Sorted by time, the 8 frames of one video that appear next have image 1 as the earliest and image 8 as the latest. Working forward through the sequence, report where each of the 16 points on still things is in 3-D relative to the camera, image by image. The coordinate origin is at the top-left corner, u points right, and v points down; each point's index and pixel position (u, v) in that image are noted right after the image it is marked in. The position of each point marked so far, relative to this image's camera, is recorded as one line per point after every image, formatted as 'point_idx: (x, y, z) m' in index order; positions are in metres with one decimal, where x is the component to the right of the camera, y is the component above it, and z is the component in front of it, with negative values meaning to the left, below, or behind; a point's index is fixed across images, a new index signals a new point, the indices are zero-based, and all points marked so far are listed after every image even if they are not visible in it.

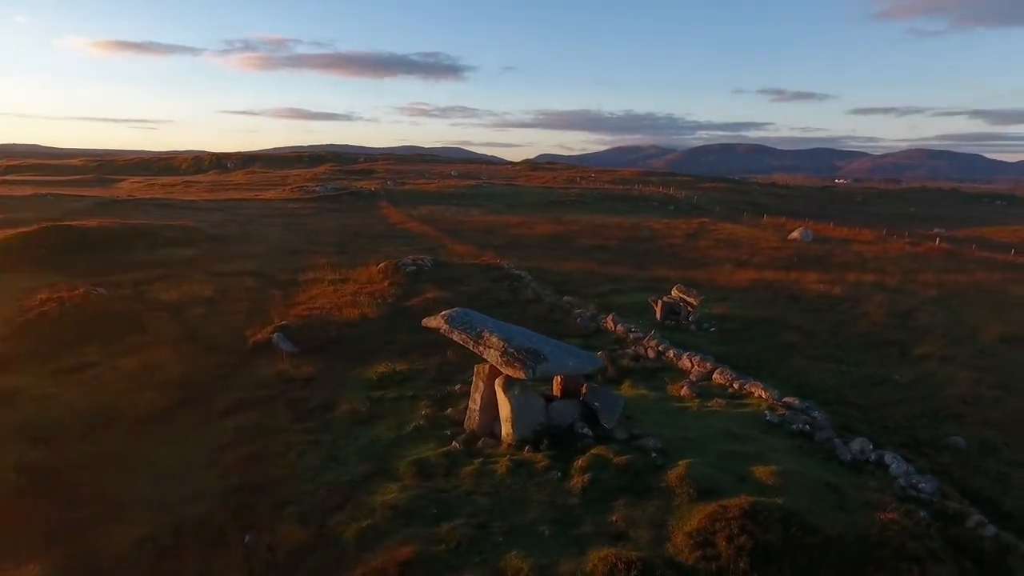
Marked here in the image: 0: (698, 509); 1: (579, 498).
0: (+3.3, -4.0, +11.2) m
1: (+1.3, -4.0, +11.8) m
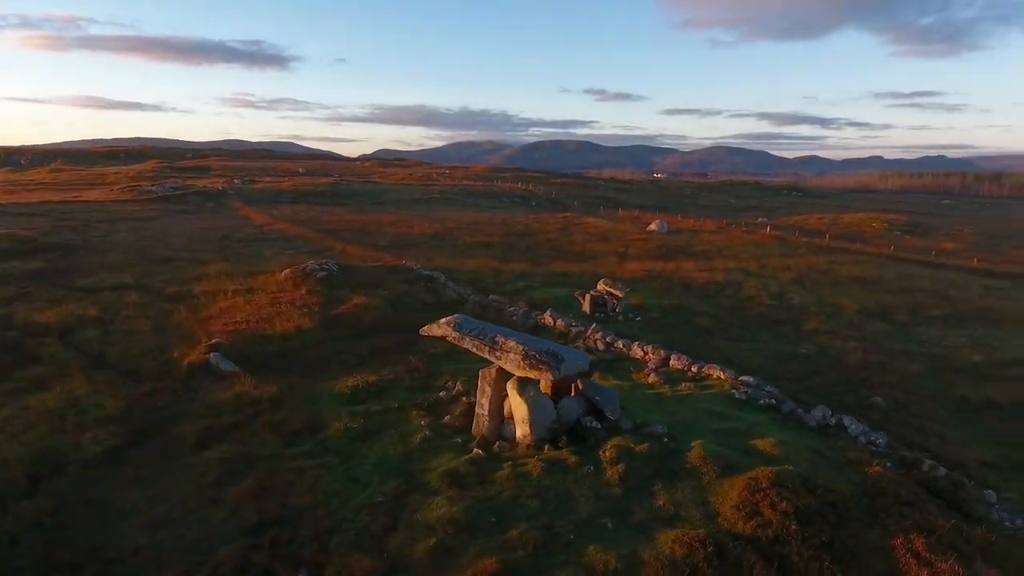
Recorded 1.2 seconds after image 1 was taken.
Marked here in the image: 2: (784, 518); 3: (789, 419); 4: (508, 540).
0: (+4.3, -3.9, +12.3) m
1: (+2.2, -4.0, +12.4) m
2: (+4.9, -4.1, +11.2) m
3: (+7.0, -3.3, +15.8) m
4: (-0.1, -4.3, +10.8) m
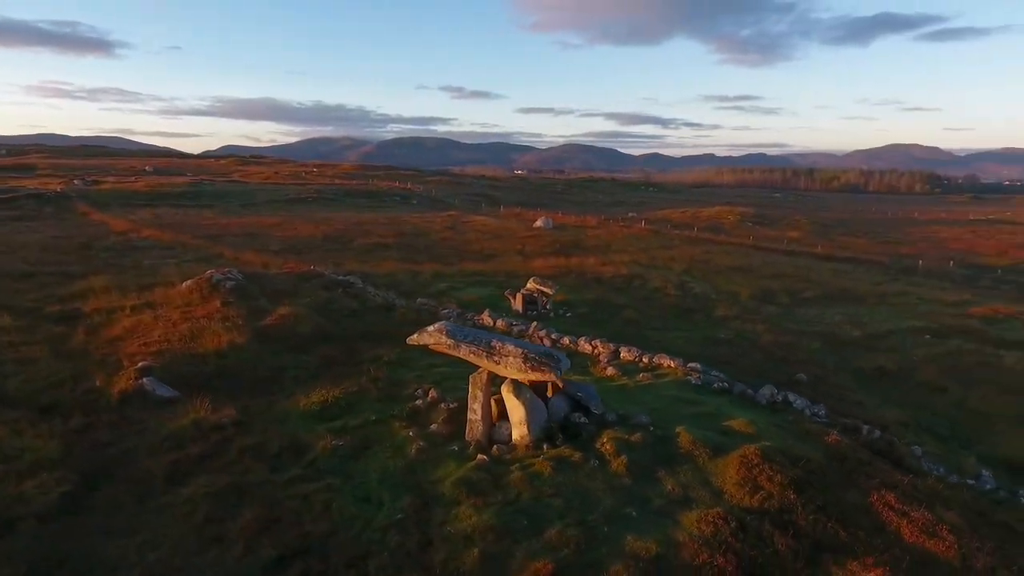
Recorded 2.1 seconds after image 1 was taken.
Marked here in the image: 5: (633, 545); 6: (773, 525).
0: (+4.6, -3.8, +13.4) m
1: (+2.5, -4.0, +13.1) m
2: (+5.4, -4.0, +12.4) m
3: (+6.4, -3.0, +17.4) m
4: (+0.7, -4.4, +11.0) m
5: (+2.1, -4.5, +10.9) m
6: (+4.8, -4.4, +11.6) m
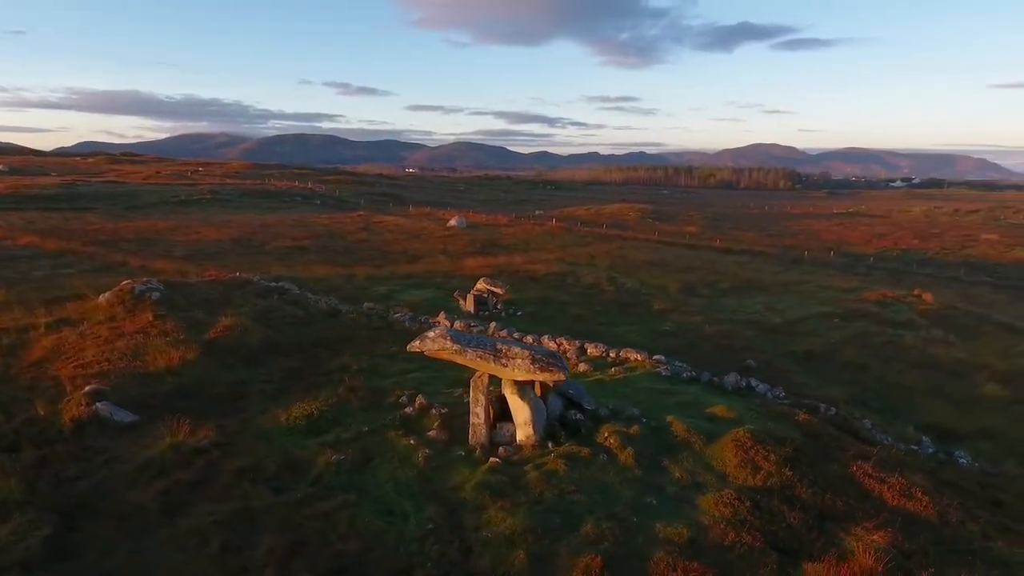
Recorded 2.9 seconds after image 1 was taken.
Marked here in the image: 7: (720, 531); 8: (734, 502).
0: (+4.8, -3.7, +14.4) m
1: (+2.8, -3.9, +13.6) m
2: (+5.8, -3.9, +13.5) m
3: (+5.9, -2.9, +18.5) m
4: (+1.4, -4.5, +11.3) m
5: (+2.8, -4.5, +11.5) m
6: (+5.4, -4.3, +12.5) m
7: (+3.8, -4.5, +11.5) m
8: (+4.4, -4.2, +12.3) m
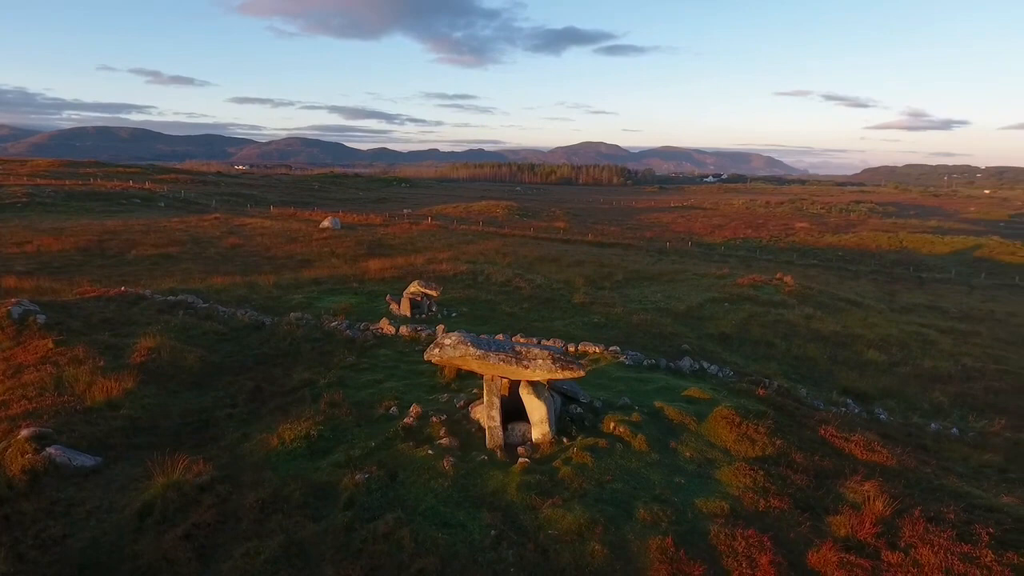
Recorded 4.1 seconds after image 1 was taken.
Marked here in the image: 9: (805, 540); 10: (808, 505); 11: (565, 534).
0: (+5.1, -3.5, +15.8) m
1: (+3.3, -3.8, +14.6) m
2: (+6.3, -3.6, +15.2) m
3: (+5.2, -2.6, +20.1) m
4: (+2.5, -4.4, +12.0) m
5: (+3.9, -4.4, +12.5) m
6: (+6.1, -4.0, +14.2) m
7: (+4.9, -4.3, +12.8) m
8: (+5.2, -4.0, +13.7) m
9: (+5.5, -4.7, +11.7) m
10: (+6.1, -4.5, +12.9) m
11: (+1.0, -4.6, +11.6) m
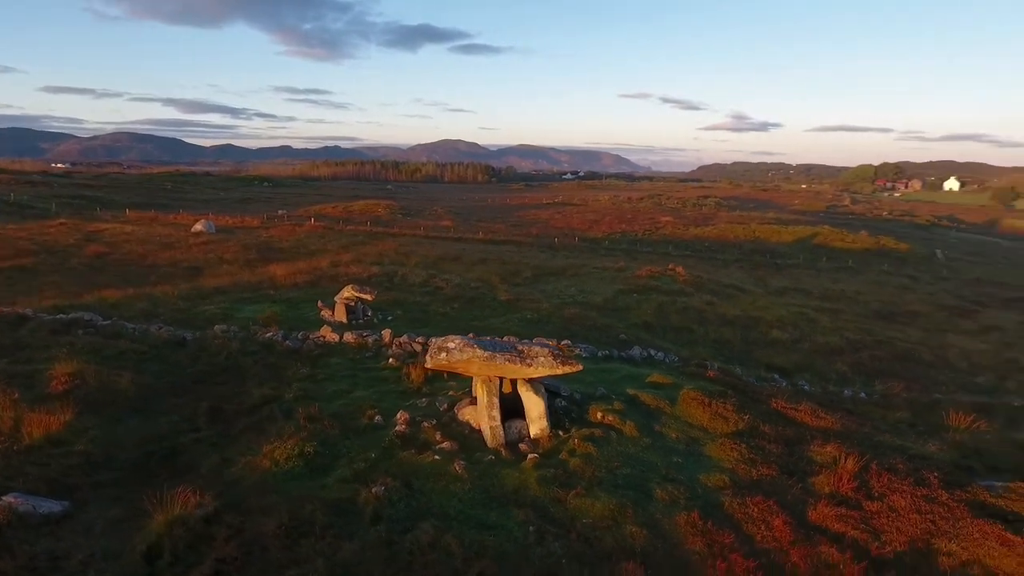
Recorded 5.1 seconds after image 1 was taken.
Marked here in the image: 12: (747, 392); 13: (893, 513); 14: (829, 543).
0: (+4.8, -3.3, +17.1) m
1: (+3.3, -3.7, +15.5) m
2: (+6.0, -3.4, +16.7) m
3: (+3.9, -2.4, +21.3) m
4: (+3.1, -4.3, +12.8) m
5: (+4.4, -4.2, +13.6) m
6: (+6.1, -3.8, +15.7) m
7: (+5.2, -4.1, +14.1) m
8: (+5.3, -3.8, +15.0) m
9: (+6.1, -4.5, +13.2) m
10: (+6.4, -4.2, +14.4) m
11: (+1.7, -4.5, +12.1) m
12: (+7.1, -3.1, +18.8) m
13: (+7.8, -4.6, +12.8) m
14: (+6.0, -4.8, +11.9) m
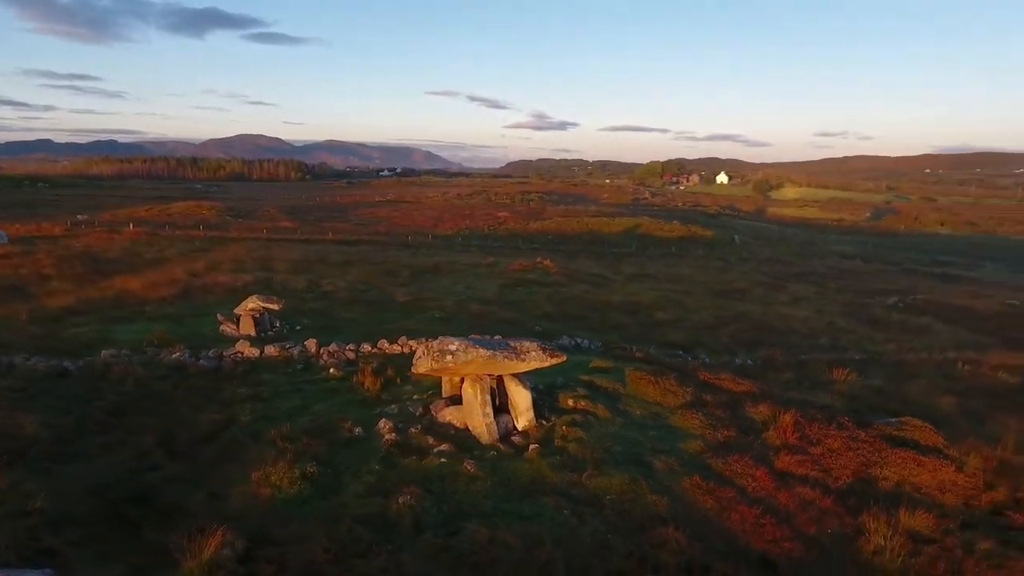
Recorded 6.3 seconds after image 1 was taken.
0: (+3.8, -3.0, +18.8) m
1: (+2.8, -3.5, +16.9) m
2: (+5.1, -3.0, +18.8) m
3: (+1.7, -2.2, +22.6) m
4: (+3.5, -4.1, +14.3) m
5: (+4.4, -3.9, +15.4) m
6: (+5.5, -3.4, +17.9) m
7: (+5.1, -3.8, +16.1) m
8: (+4.9, -3.5, +17.0) m
9: (+6.2, -4.1, +15.5) m
10: (+6.2, -3.8, +16.7) m
11: (+2.3, -4.4, +13.2) m
12: (+5.5, -2.7, +21.1) m
13: (+7.9, -4.1, +15.5) m
14: (+6.5, -4.4, +14.2) m
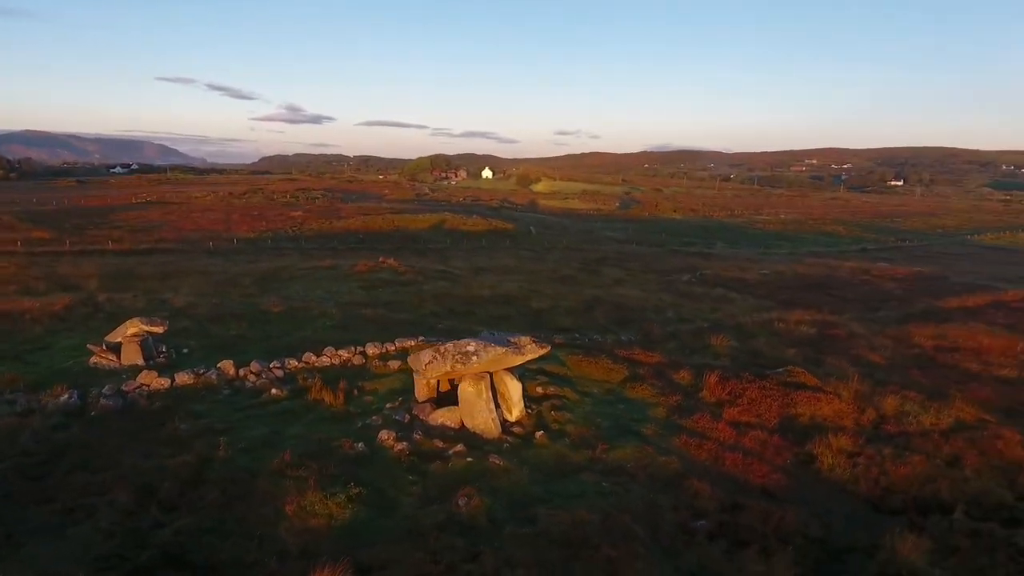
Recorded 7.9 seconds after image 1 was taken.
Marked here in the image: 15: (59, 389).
0: (+2.3, -2.7, +20.6) m
1: (+2.1, -3.2, +18.5) m
2: (+3.5, -2.6, +21.1) m
3: (-1.0, -2.1, +23.4) m
4: (+3.7, -3.8, +16.3) m
5: (+4.2, -3.5, +17.7) m
6: (+4.3, -3.0, +20.3) m
7: (+4.6, -3.4, +18.6) m
8: (+4.1, -3.1, +19.3) m
9: (+5.8, -3.6, +18.4) m
10: (+5.3, -3.3, +19.5) m
11: (+3.0, -4.1, +14.8) m
12: (+3.1, -2.3, +23.3) m
13: (+7.4, -3.4, +19.0) m
14: (+6.6, -3.9, +17.3) m
15: (-12.9, -2.9, +17.7) m
